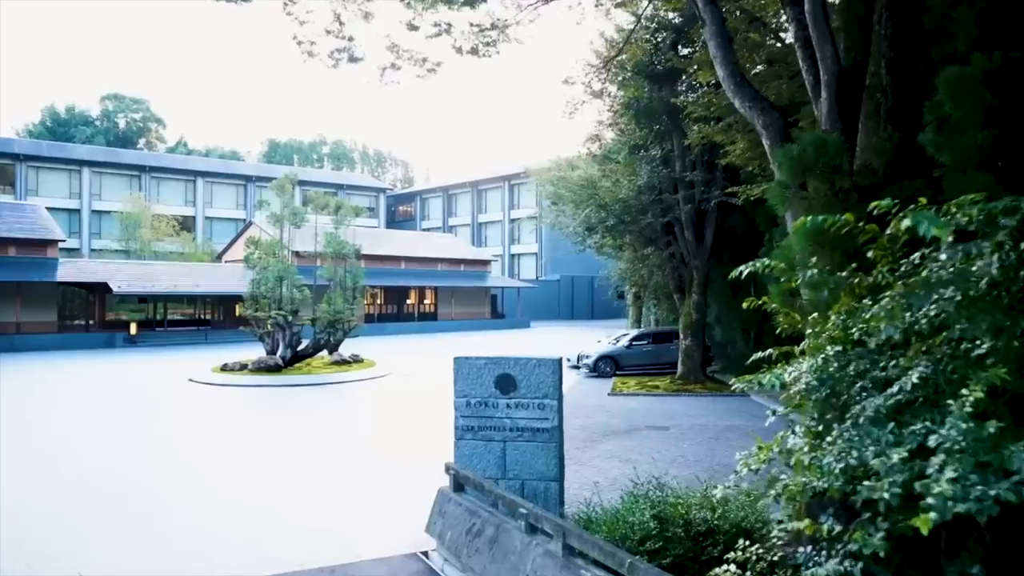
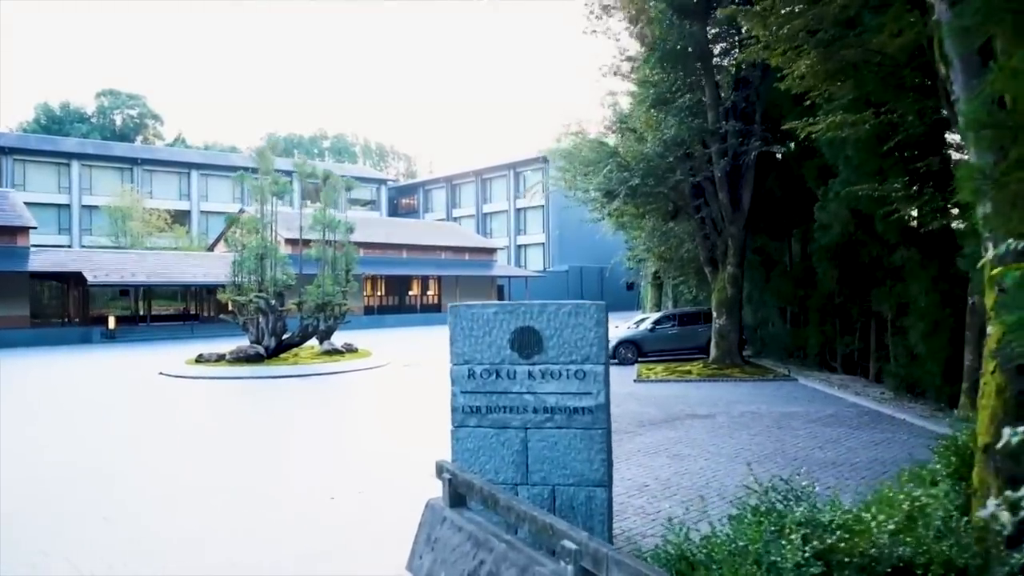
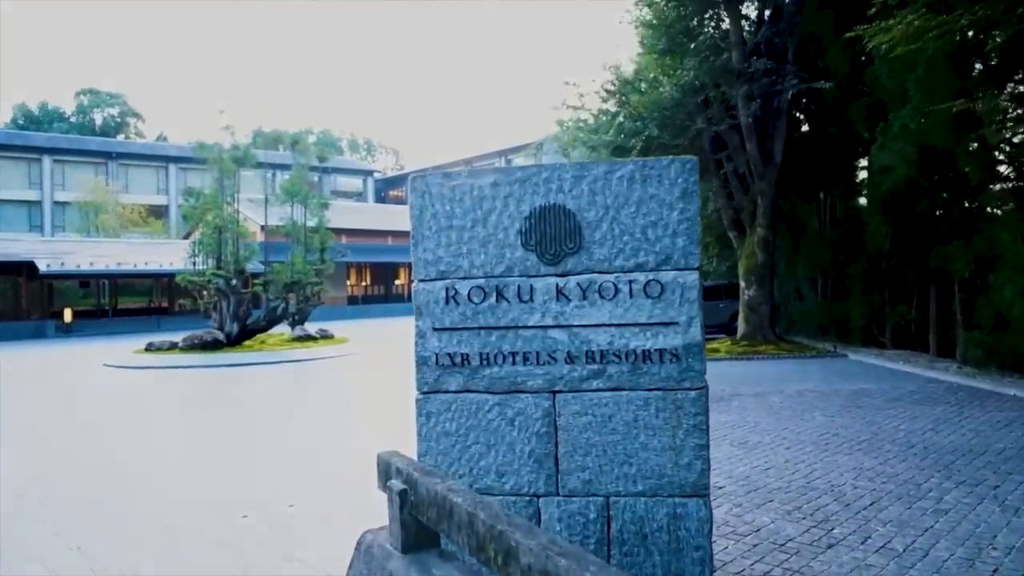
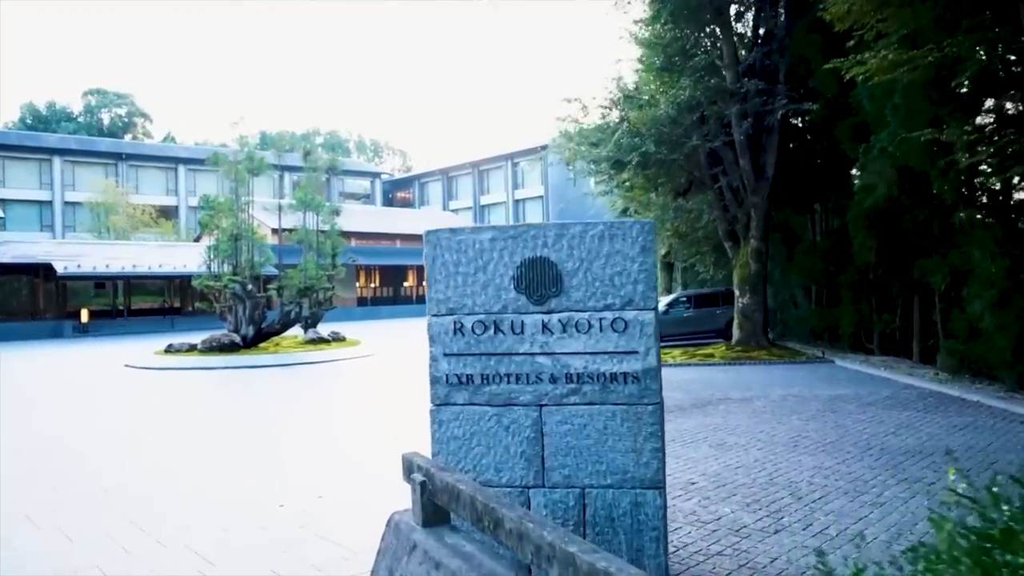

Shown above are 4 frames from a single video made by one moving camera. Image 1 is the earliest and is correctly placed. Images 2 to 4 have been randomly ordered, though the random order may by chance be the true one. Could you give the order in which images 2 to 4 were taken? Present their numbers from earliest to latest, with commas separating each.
2, 4, 3
